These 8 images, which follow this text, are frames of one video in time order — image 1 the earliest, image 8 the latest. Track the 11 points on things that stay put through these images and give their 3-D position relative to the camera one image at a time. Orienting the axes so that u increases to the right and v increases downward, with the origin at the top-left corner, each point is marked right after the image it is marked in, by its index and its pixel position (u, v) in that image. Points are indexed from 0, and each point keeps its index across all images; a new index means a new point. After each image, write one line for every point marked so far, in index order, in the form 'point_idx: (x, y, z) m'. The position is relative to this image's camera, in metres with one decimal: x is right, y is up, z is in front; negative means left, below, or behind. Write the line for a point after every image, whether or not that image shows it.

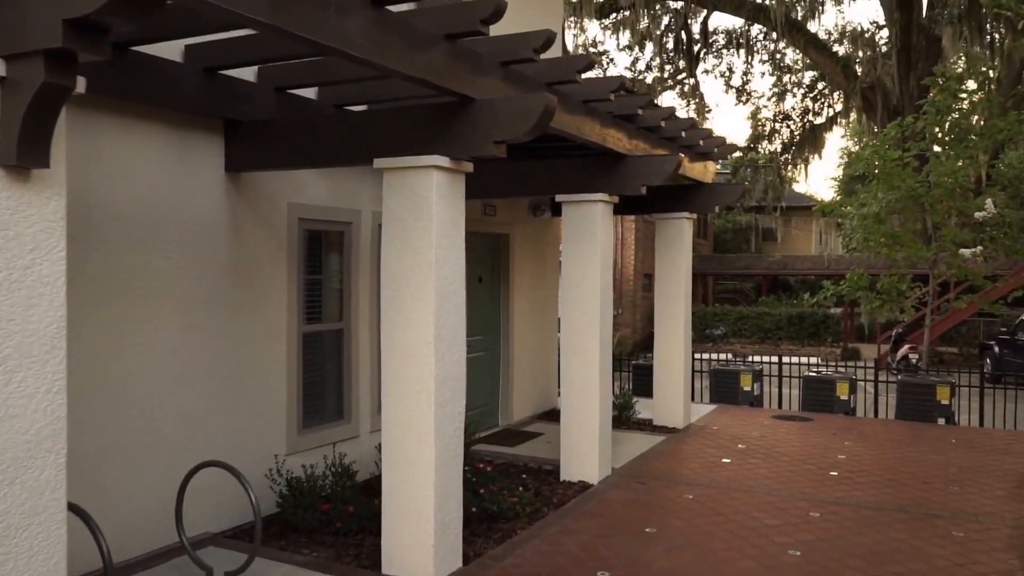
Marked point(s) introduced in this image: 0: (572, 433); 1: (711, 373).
0: (+0.5, -1.2, +7.2) m
1: (+2.7, -1.1, +11.5) m
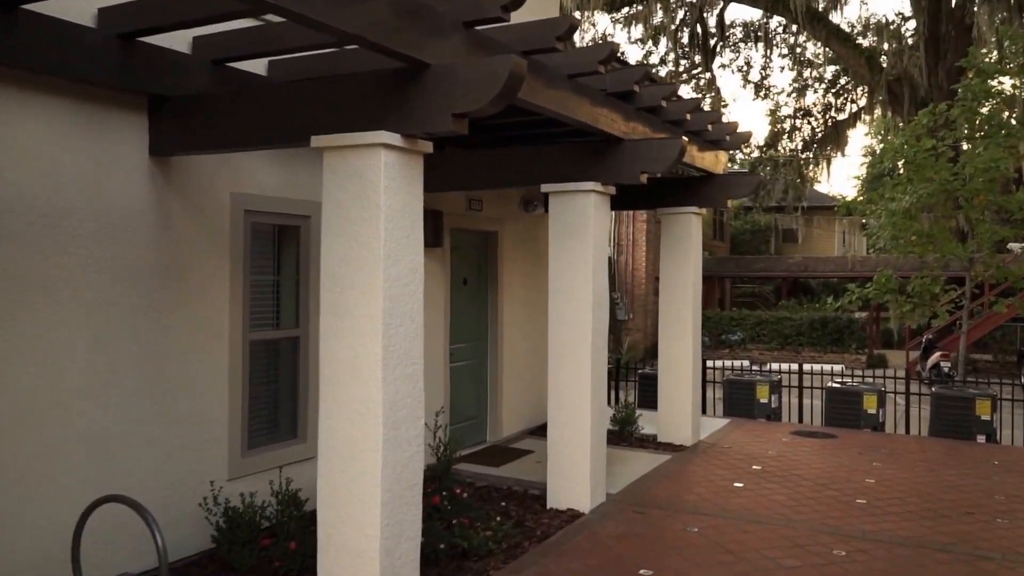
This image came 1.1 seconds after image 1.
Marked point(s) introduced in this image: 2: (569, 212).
0: (+0.4, -1.2, +6.4) m
1: (+2.6, -1.2, +10.6) m
2: (+0.5, +0.6, +6.3) m
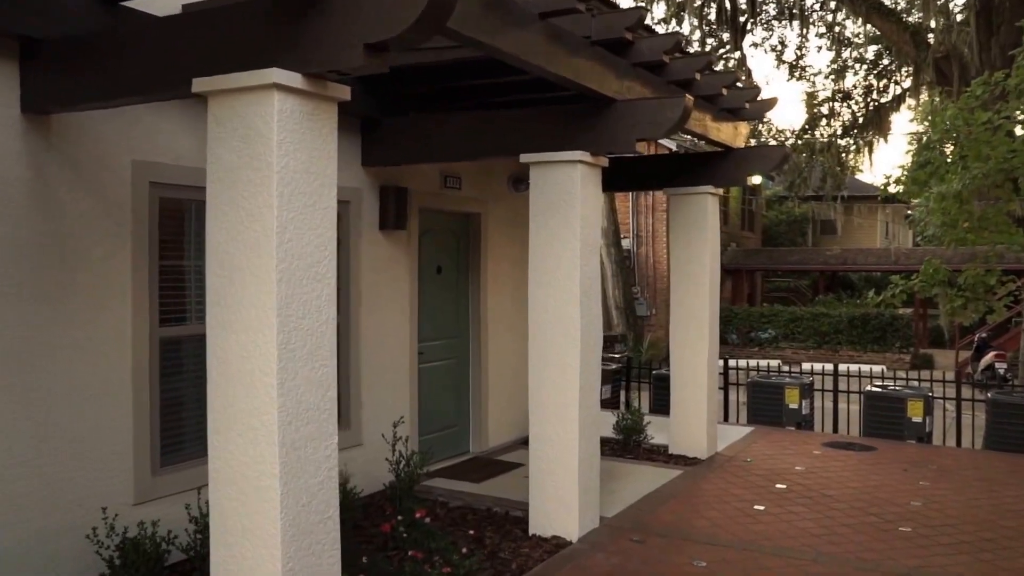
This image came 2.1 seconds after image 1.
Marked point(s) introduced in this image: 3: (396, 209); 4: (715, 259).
0: (+0.2, -1.1, +5.4) m
1: (+2.6, -1.1, +9.5) m
2: (+0.3, +0.6, +5.3) m
3: (-0.8, +0.6, +6.3) m
4: (+1.8, +0.2, +7.6) m
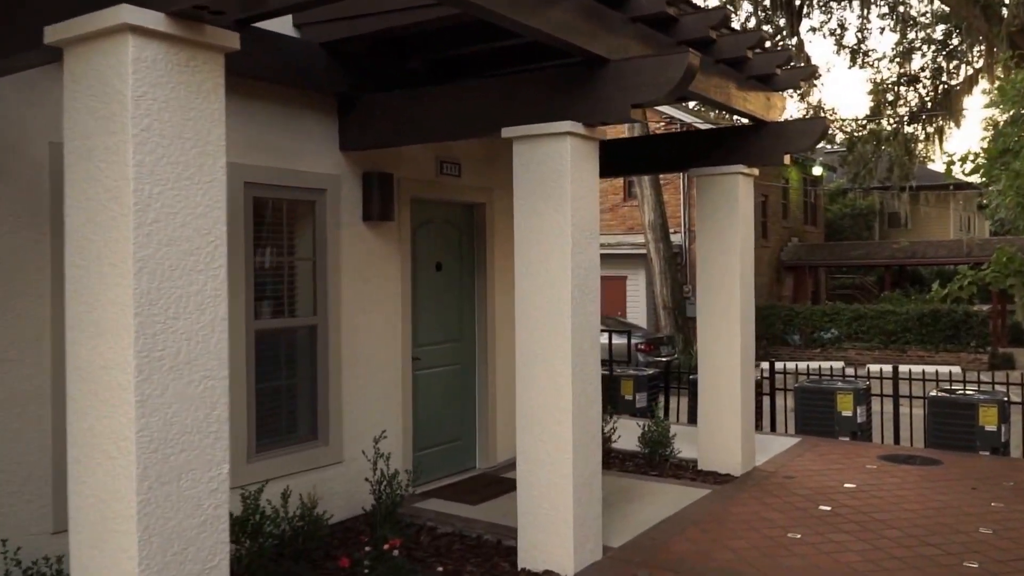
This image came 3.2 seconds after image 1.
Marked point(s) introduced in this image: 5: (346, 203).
0: (+0.1, -1.1, +4.6) m
1: (+2.8, -1.0, +8.5) m
2: (+0.1, +0.7, +4.6) m
3: (-0.8, +0.6, +5.6) m
4: (+1.9, +0.3, +6.7) m
5: (-1.1, +0.5, +5.5) m
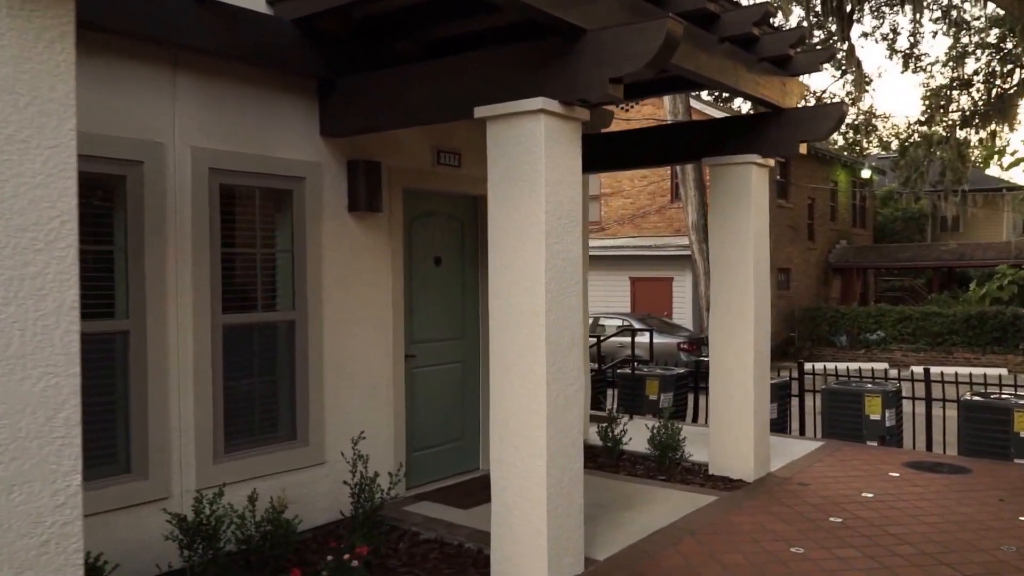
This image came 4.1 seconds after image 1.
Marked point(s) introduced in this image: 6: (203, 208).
0: (0.0, -1.1, +4.3) m
1: (+2.9, -1.0, +8.0) m
2: (0.0, +0.7, +4.3) m
3: (-0.9, +0.6, +5.4) m
4: (+1.9, +0.3, +6.3) m
5: (-1.1, +0.6, +5.3) m
6: (-1.6, +0.4, +4.6) m
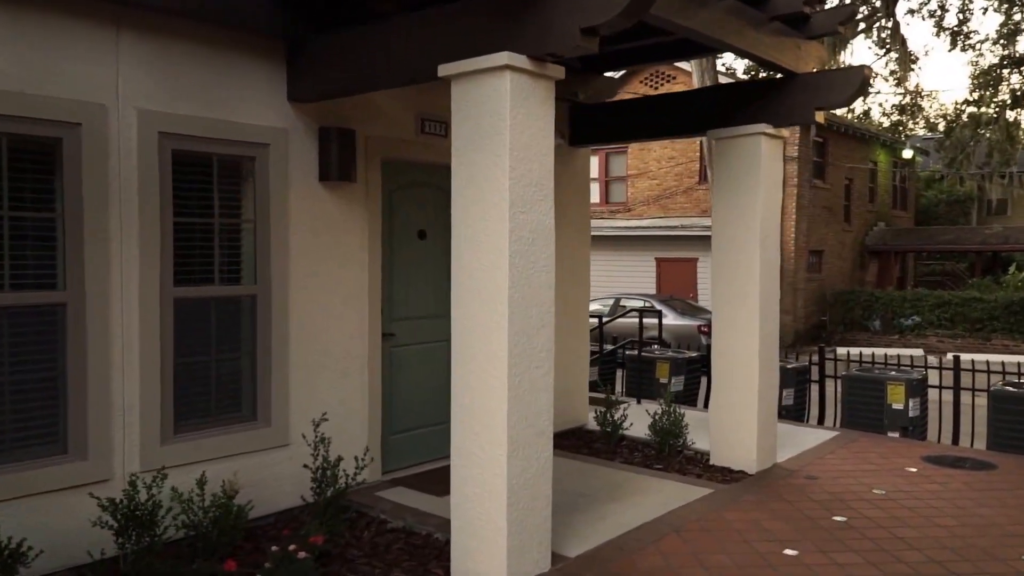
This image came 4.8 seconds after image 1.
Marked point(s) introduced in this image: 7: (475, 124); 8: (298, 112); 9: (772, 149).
0: (-0.2, -0.9, +4.0) m
1: (+2.9, -0.8, +7.5) m
2: (-0.2, +0.8, +3.9) m
3: (-1.0, +0.8, +5.0) m
4: (+1.8, +0.5, +5.9) m
5: (-1.3, +0.7, +4.9) m
6: (-1.8, +0.6, +4.2) m
7: (-0.2, +0.8, +3.9) m
8: (-1.2, +1.0, +4.9) m
9: (+1.8, +1.0, +5.8) m
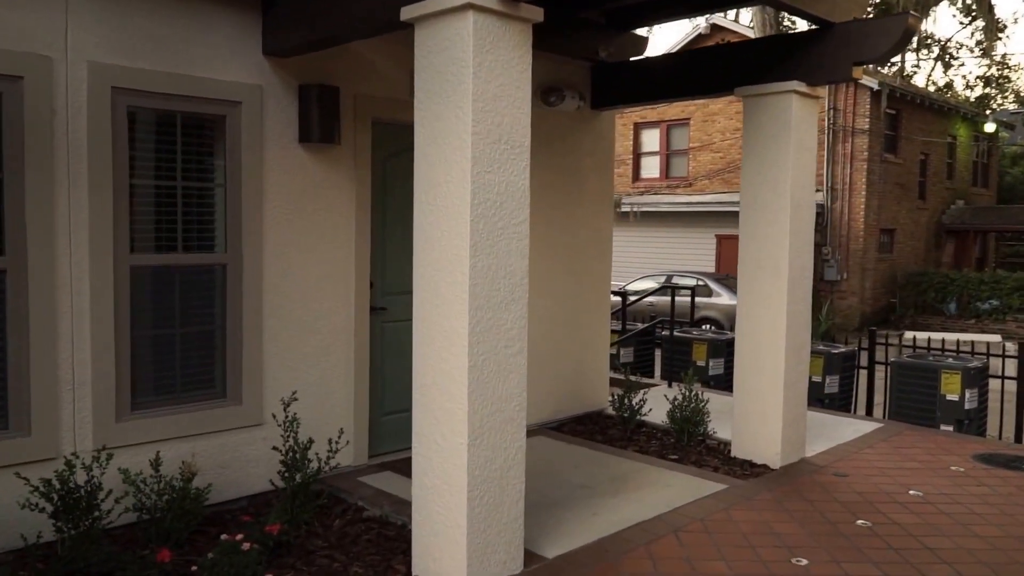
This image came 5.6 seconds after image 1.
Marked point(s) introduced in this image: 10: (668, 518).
0: (-0.4, -0.8, +3.6) m
1: (+3.1, -0.6, +6.9) m
2: (-0.3, +1.0, +3.5) m
3: (-1.1, +1.0, +4.7) m
4: (+1.8, +0.6, +5.3) m
5: (-1.3, +0.9, +4.6) m
6: (-1.9, +0.7, +4.0) m
7: (-0.3, +0.9, +3.5) m
8: (-1.3, +1.2, +4.6) m
9: (+1.8, +1.1, +5.2) m
10: (+0.8, -1.2, +4.3) m
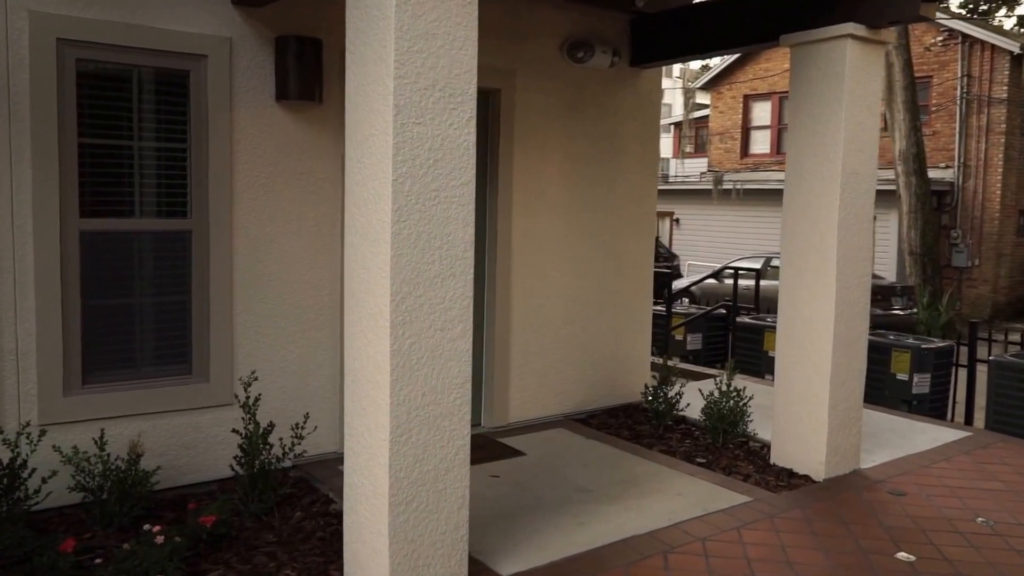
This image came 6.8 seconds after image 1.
0: (-0.6, -0.7, +3.1) m
1: (+3.3, -0.5, +5.9) m
2: (-0.5, +1.1, +3.0) m
3: (-1.1, +1.1, +4.3) m
4: (+1.8, +0.7, +4.5) m
5: (-1.3, +1.1, +4.2) m
6: (-2.0, +0.9, +3.7) m
7: (-0.5, +1.0, +3.0) m
8: (-1.3, +1.3, +4.2) m
9: (+1.8, +1.2, +4.4) m
10: (+0.7, -1.1, +3.7) m
